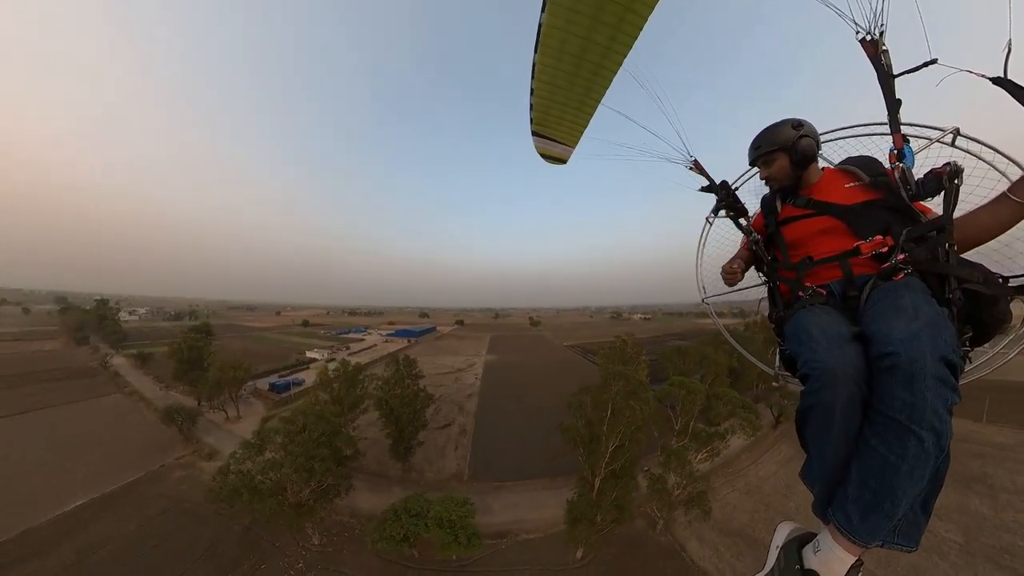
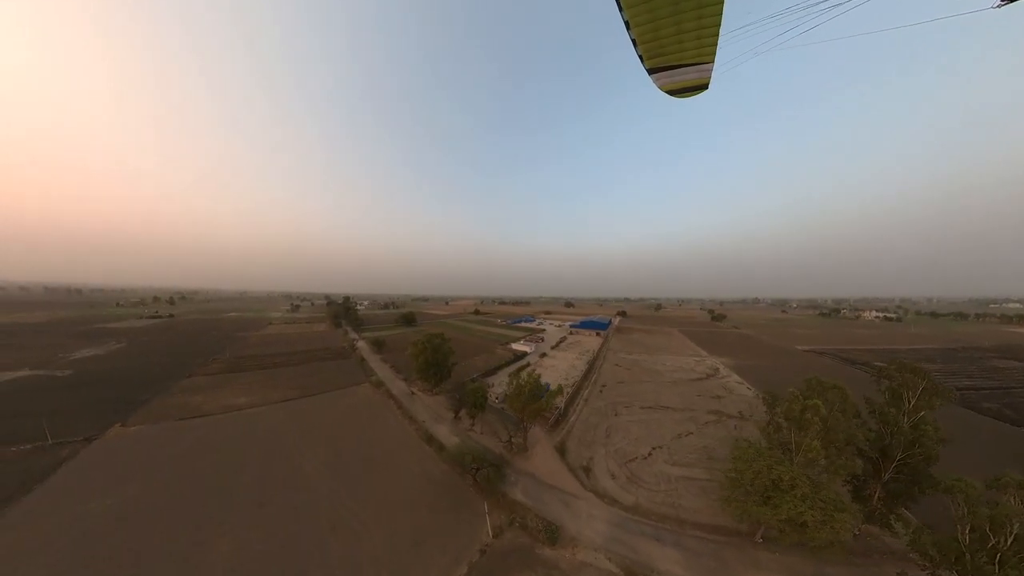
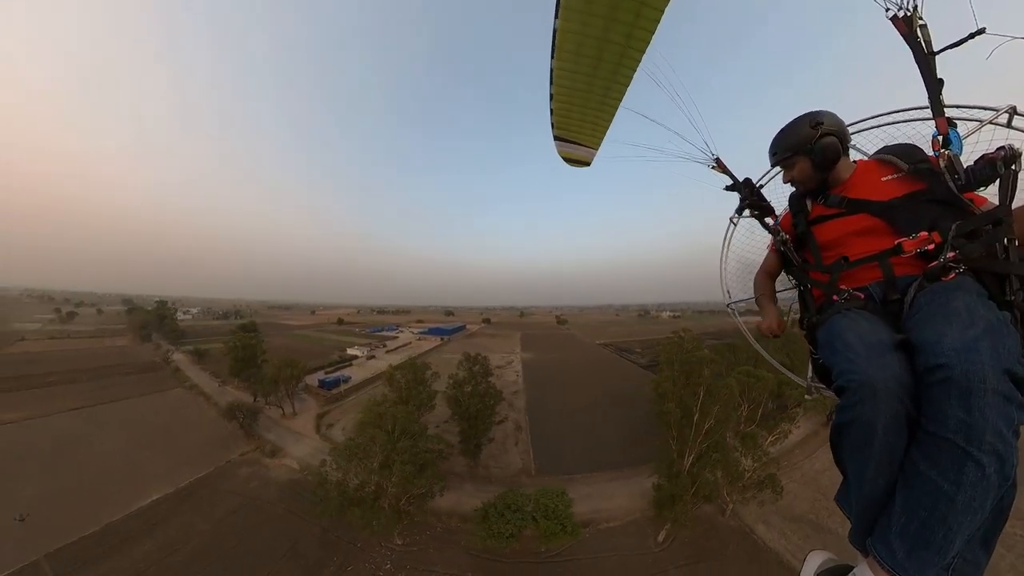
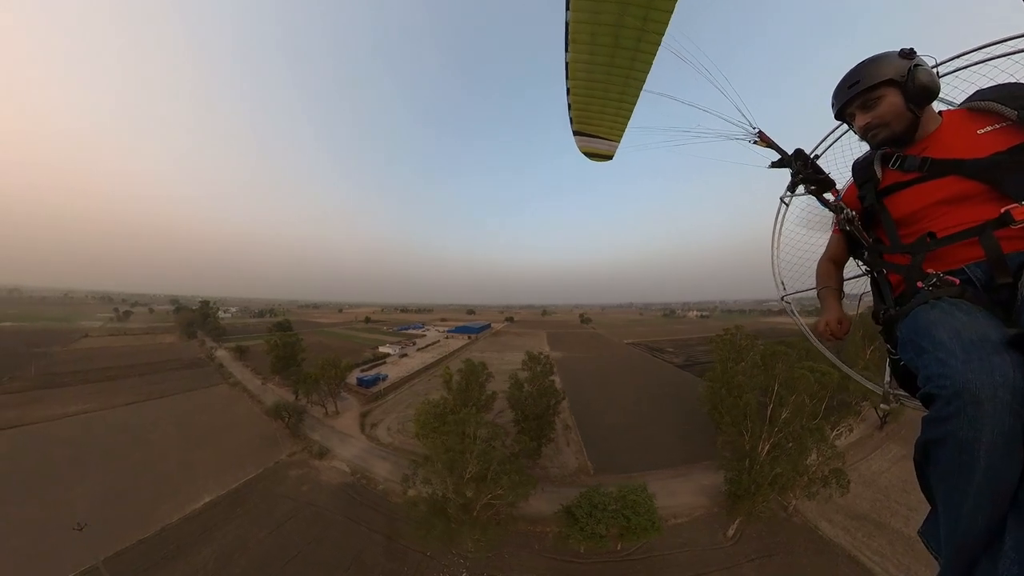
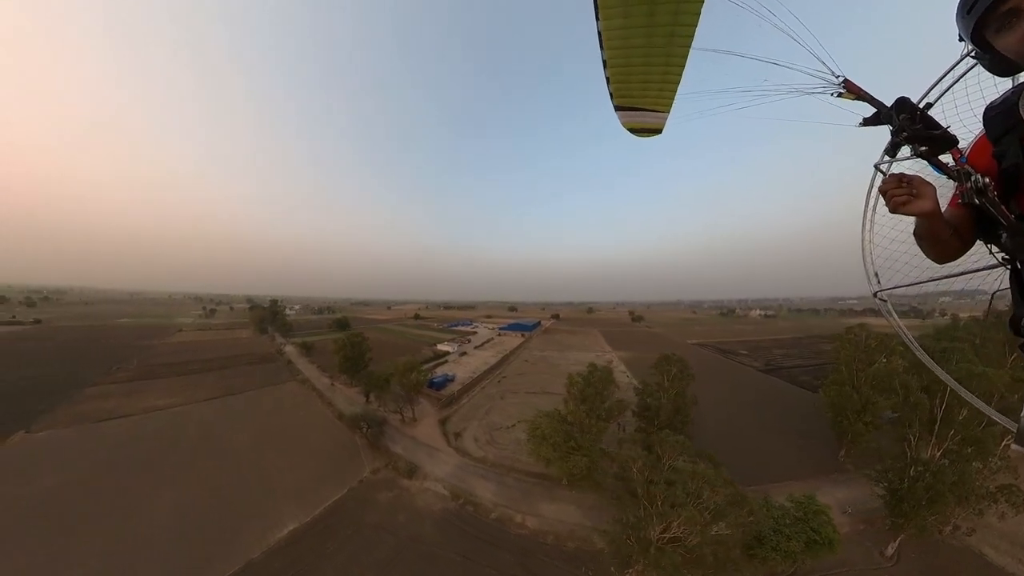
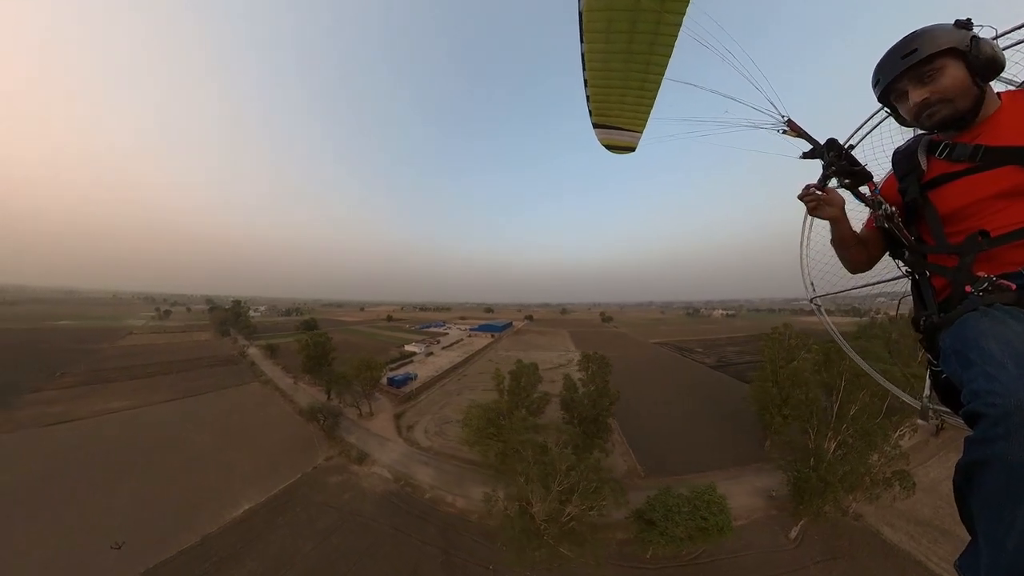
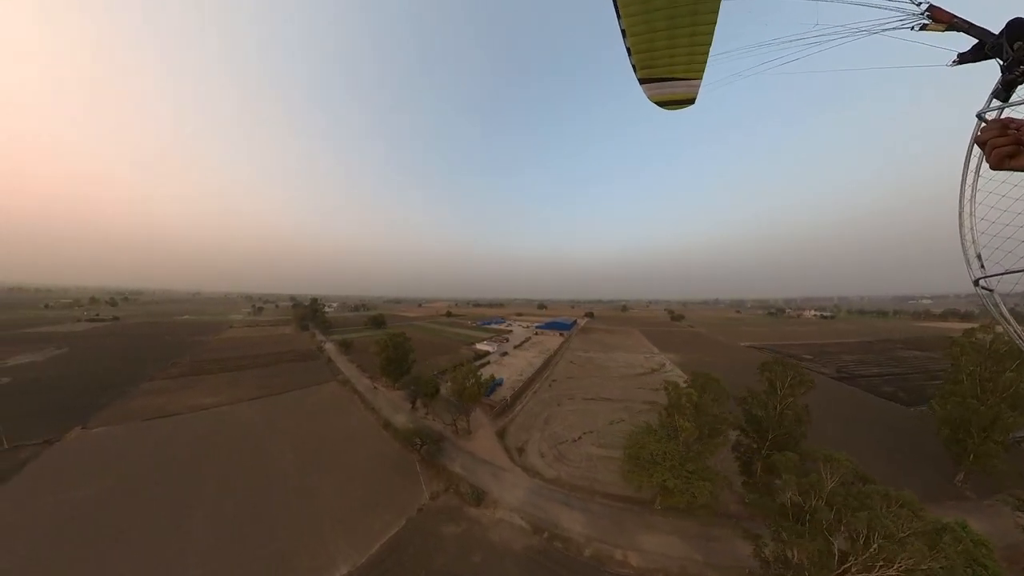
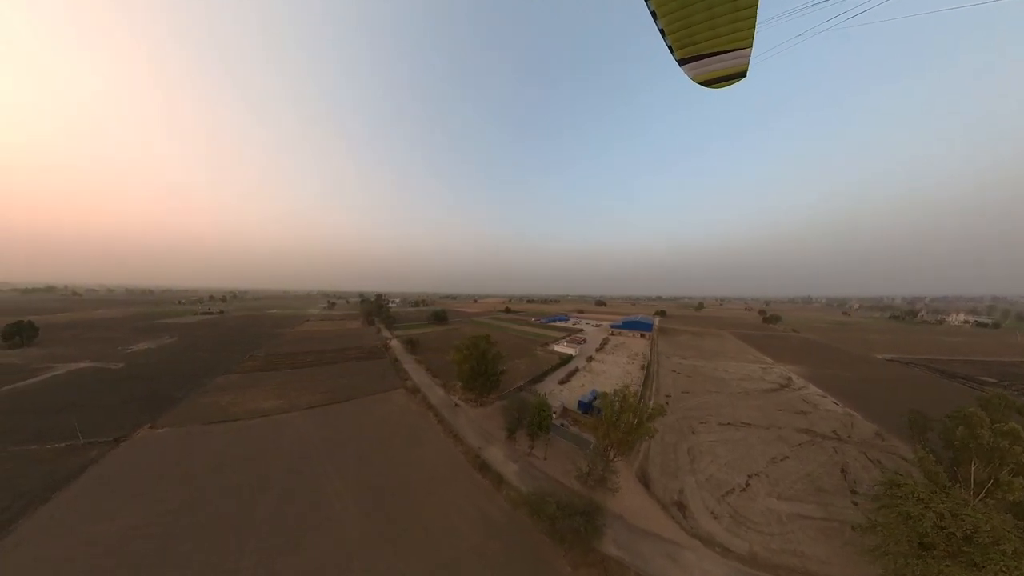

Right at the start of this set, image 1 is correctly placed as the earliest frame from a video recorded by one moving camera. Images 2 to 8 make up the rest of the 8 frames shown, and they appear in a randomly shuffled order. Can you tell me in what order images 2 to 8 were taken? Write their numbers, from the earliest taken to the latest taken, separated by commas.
3, 4, 6, 5, 7, 2, 8
